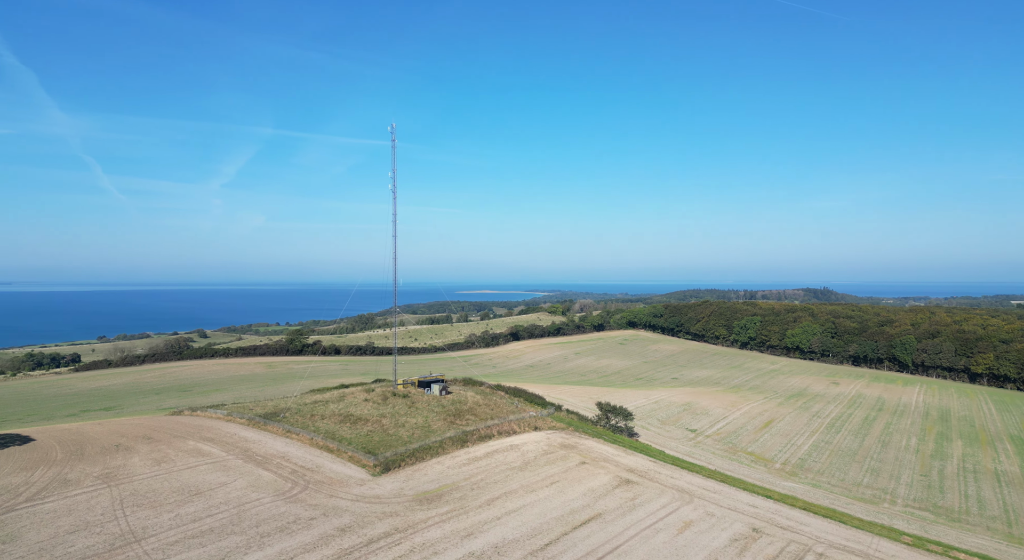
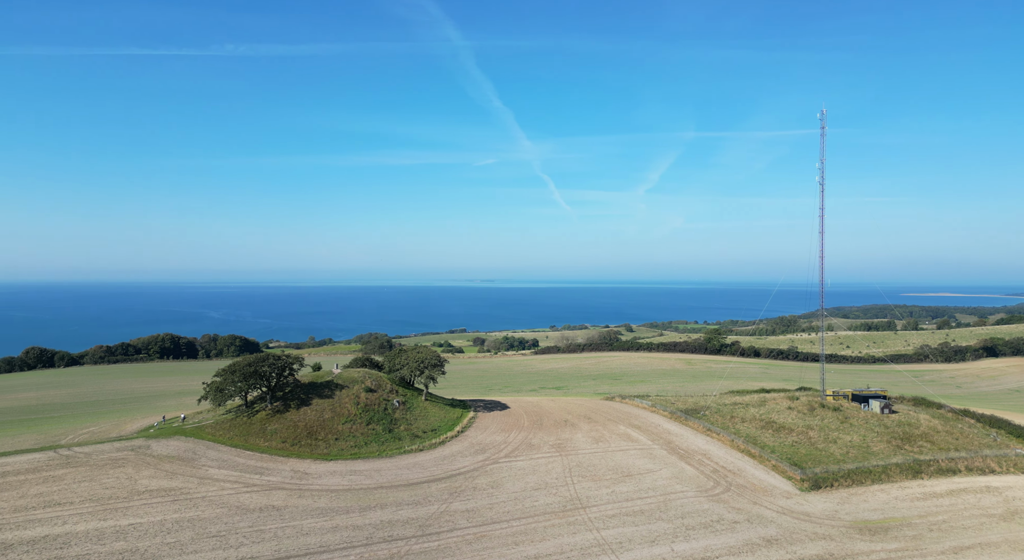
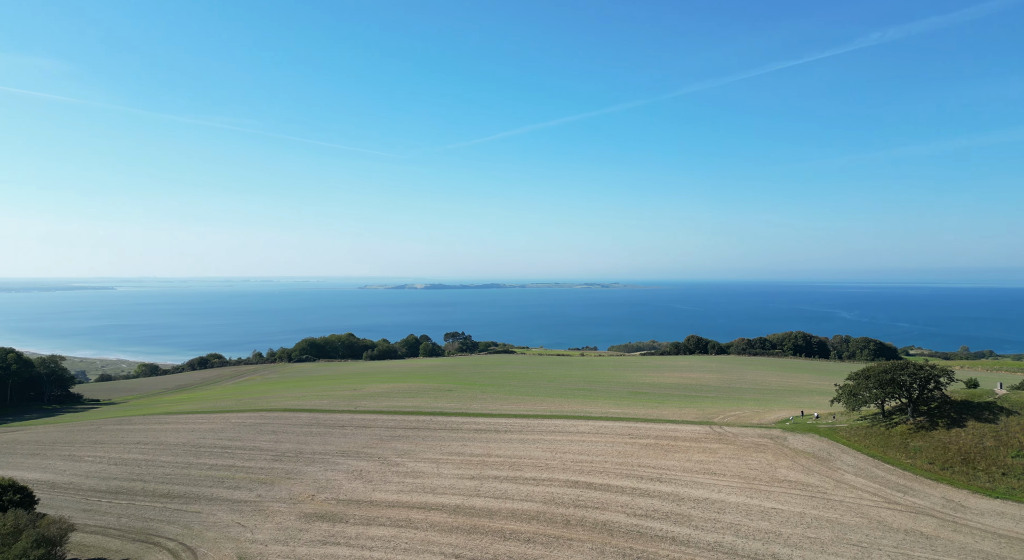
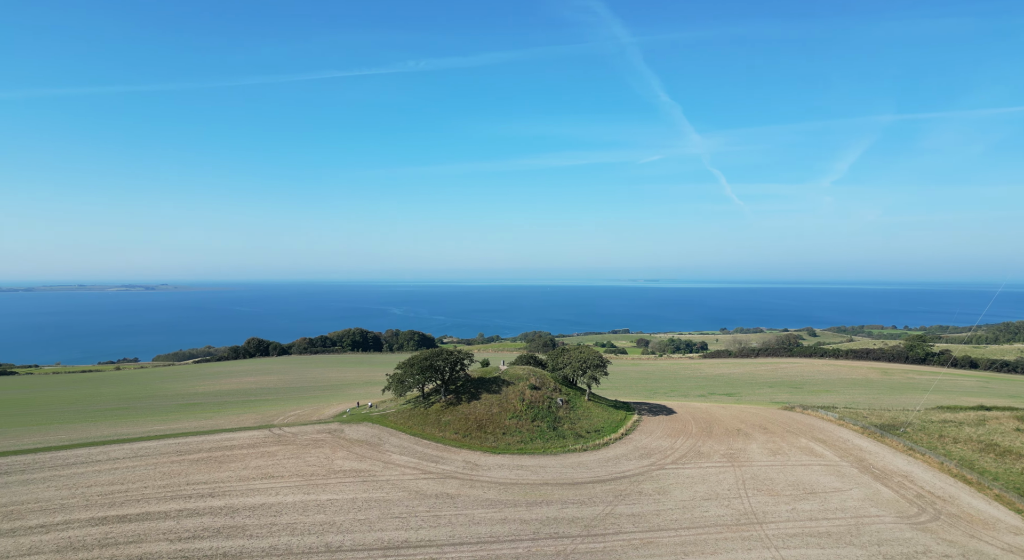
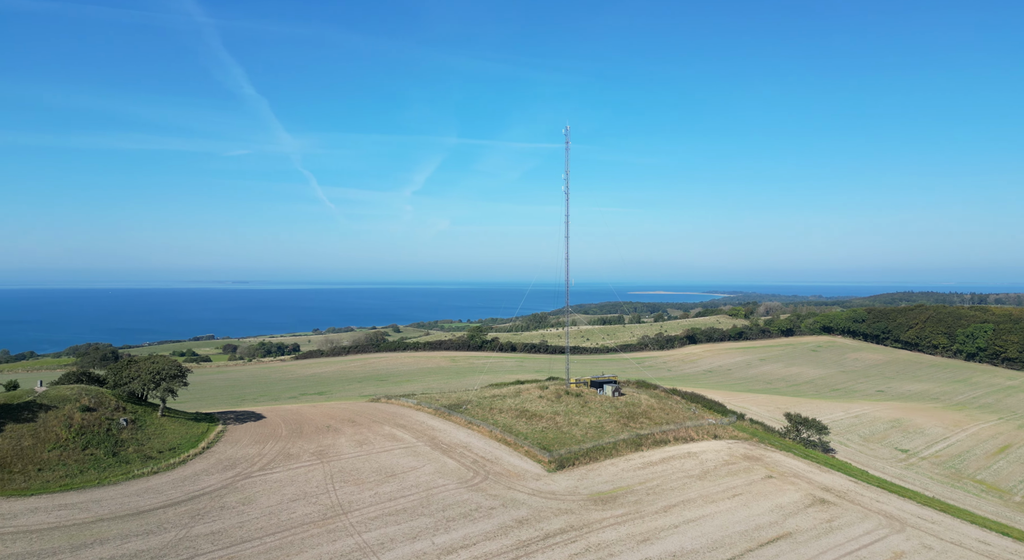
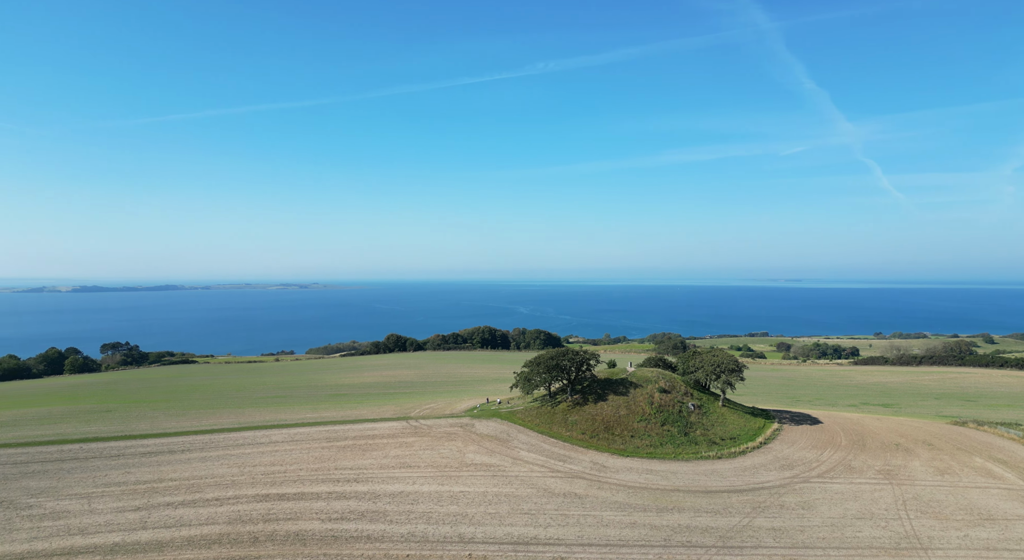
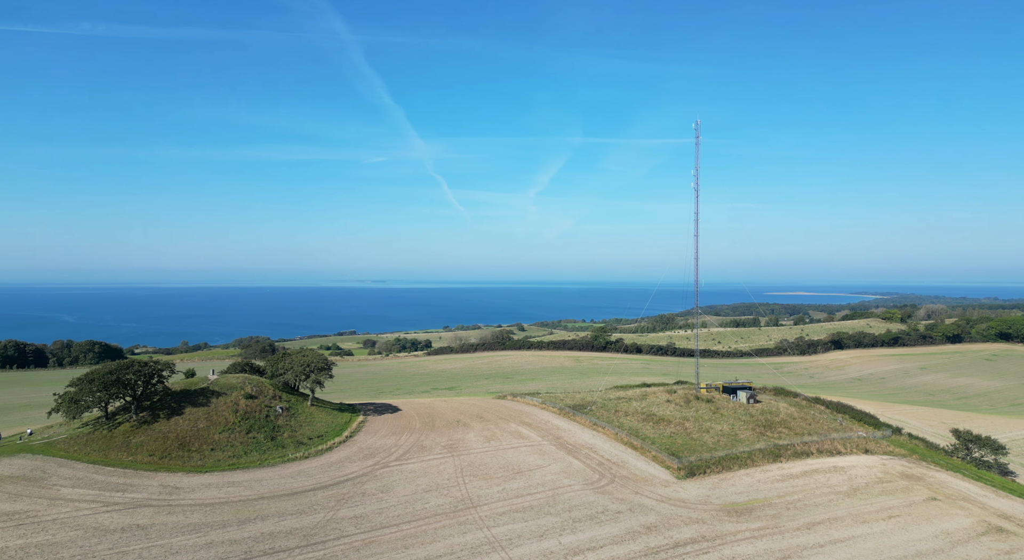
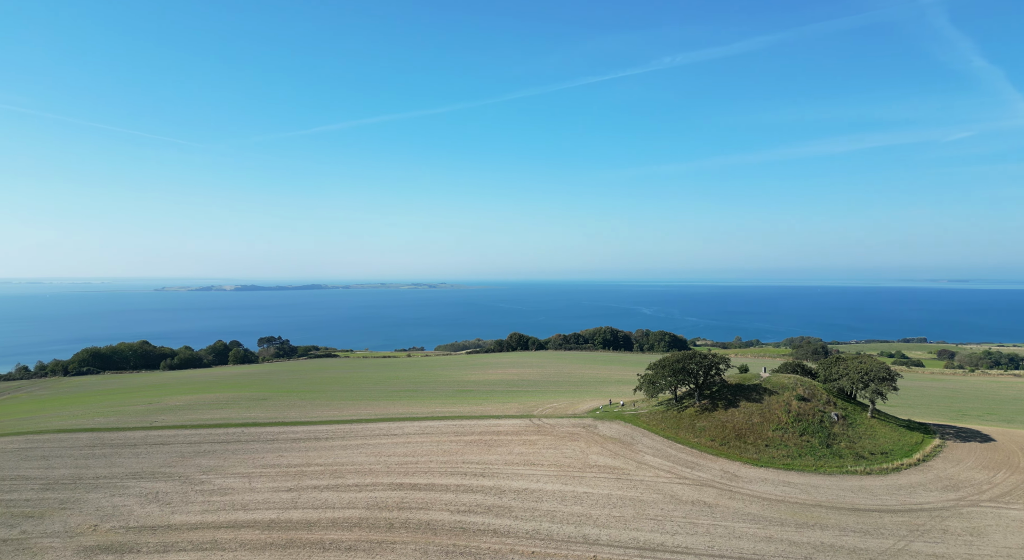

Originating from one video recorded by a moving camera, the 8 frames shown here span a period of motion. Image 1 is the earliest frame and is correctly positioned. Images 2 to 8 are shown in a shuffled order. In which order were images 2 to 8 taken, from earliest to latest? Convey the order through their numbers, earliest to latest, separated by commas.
5, 7, 2, 4, 6, 8, 3
